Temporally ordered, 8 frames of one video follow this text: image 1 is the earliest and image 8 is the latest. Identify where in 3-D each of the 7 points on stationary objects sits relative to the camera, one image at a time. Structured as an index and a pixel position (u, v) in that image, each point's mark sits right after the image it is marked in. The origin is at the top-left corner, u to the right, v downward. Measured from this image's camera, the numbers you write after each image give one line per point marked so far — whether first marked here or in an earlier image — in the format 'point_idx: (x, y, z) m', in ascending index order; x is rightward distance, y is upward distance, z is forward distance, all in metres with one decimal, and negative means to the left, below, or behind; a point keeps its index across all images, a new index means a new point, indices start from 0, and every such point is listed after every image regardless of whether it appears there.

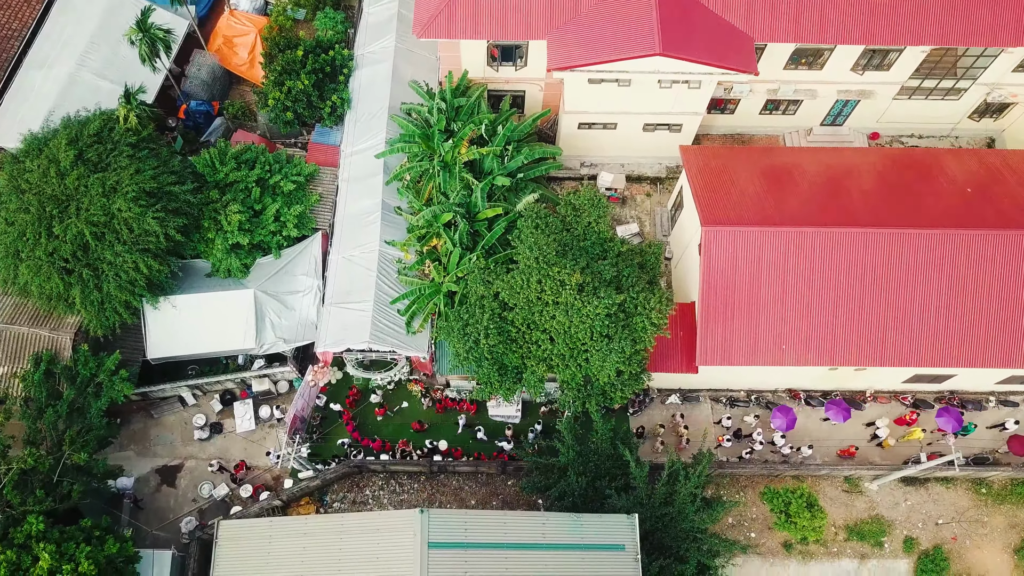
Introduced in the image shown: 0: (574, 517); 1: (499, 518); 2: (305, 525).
0: (+2.0, -7.5, +18.2) m
1: (-0.4, -7.2, +17.6) m
2: (-6.7, -7.7, +17.9) m
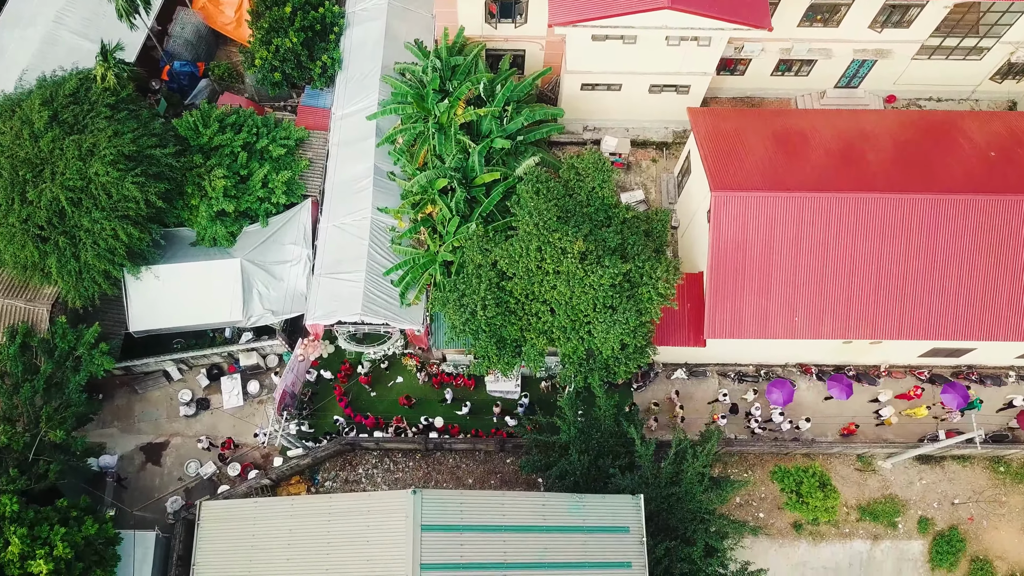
0: (+2.0, -6.5, +17.2) m
1: (-0.4, -6.2, +16.6) m
2: (-6.7, -6.6, +16.9) m
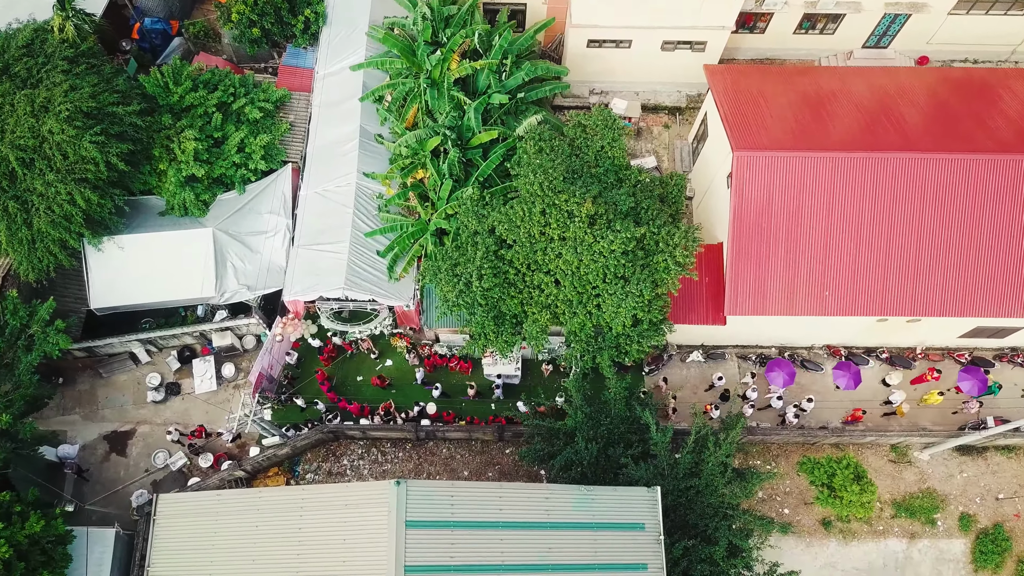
0: (+2.0, -5.5, +15.1) m
1: (-0.5, -5.2, +14.5) m
2: (-6.7, -5.6, +14.9) m
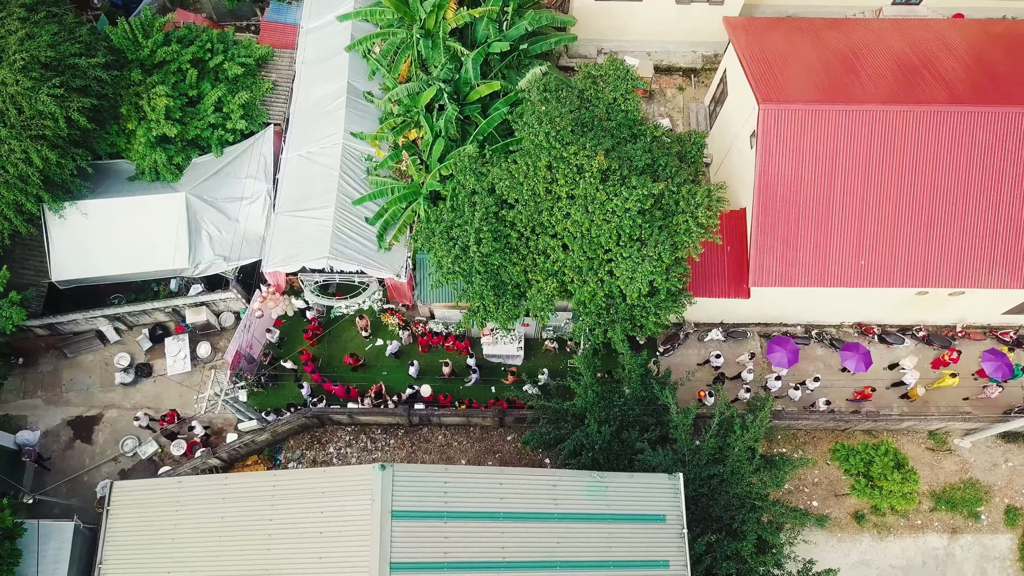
0: (+2.0, -4.5, +13.3) m
1: (-0.4, -4.3, +12.6) m
2: (-6.7, -4.6, +13.0) m
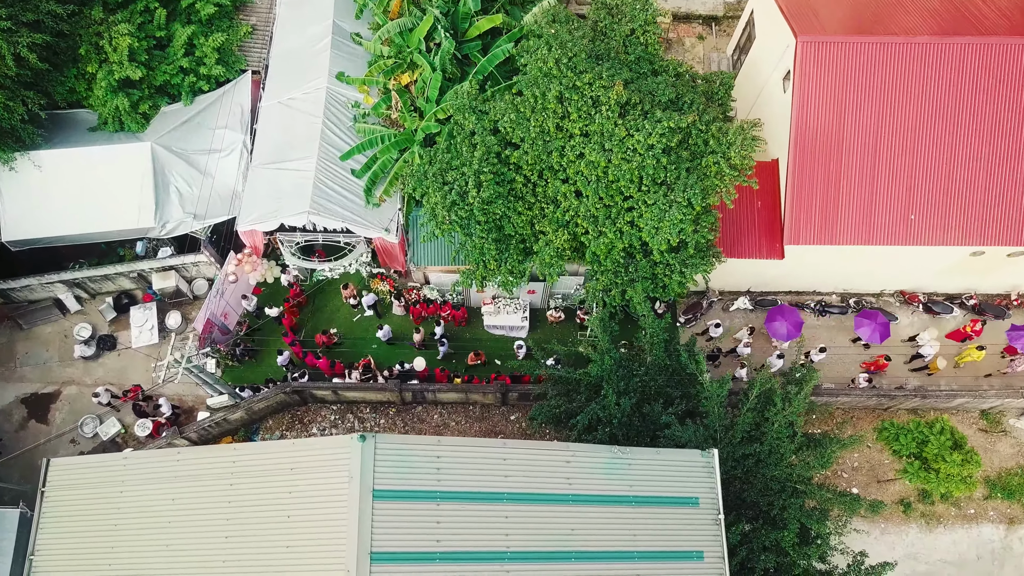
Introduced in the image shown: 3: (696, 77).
0: (+2.1, -3.3, +11.3) m
1: (-0.3, -3.1, +10.6) m
2: (-6.6, -3.5, +11.0) m
3: (+5.1, +5.9, +15.5) m
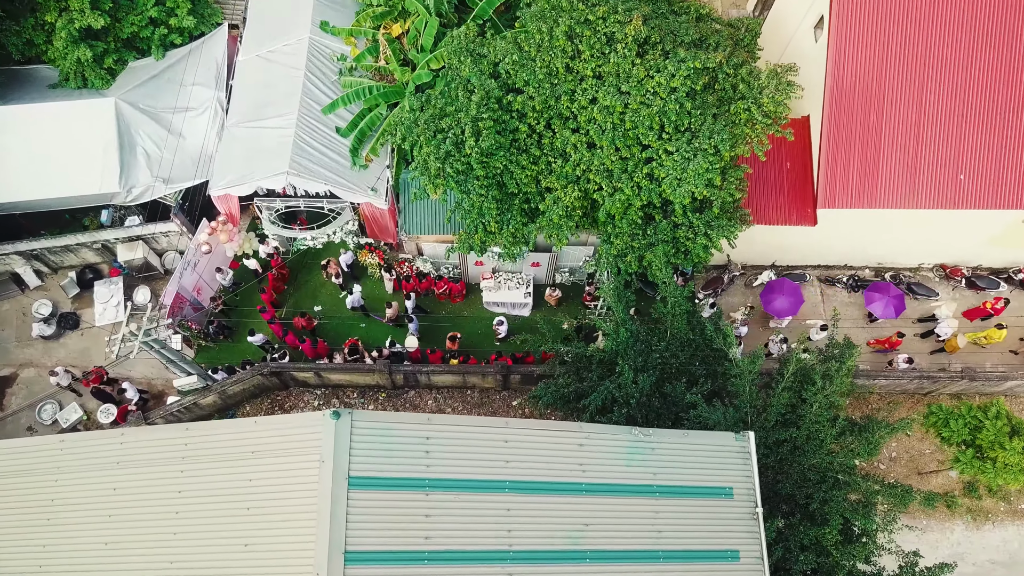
0: (+2.2, -2.6, +9.6) m
1: (-0.2, -2.3, +9.0) m
2: (-6.5, -2.7, +9.4) m
3: (+5.2, +6.7, +13.9) m
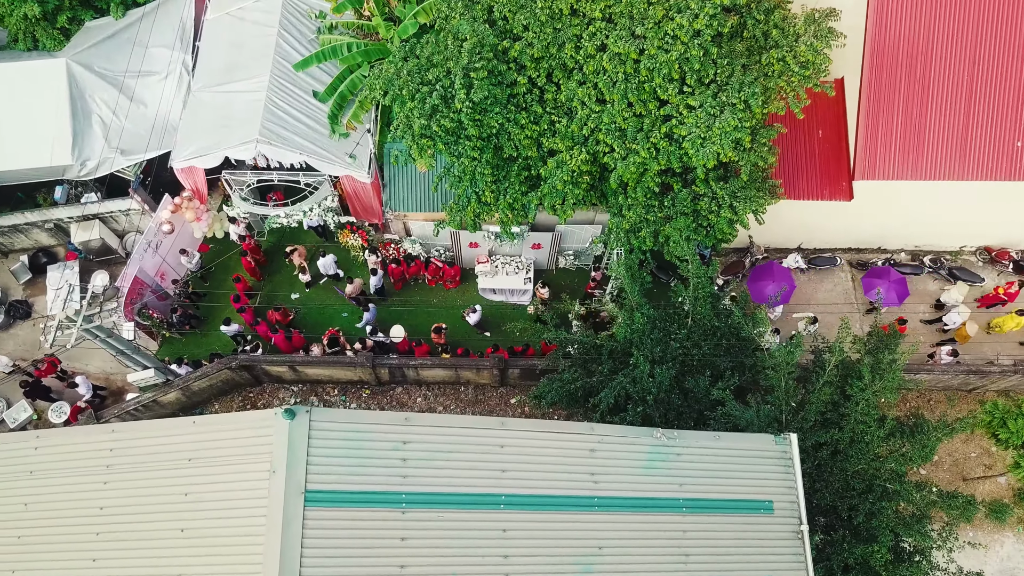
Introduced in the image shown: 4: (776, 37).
0: (+2.1, -2.2, +8.0) m
1: (-0.3, -1.9, +7.4) m
2: (-6.6, -2.3, +7.8) m
3: (+5.2, +7.1, +12.3) m
4: (+4.9, +4.6, +10.3) m
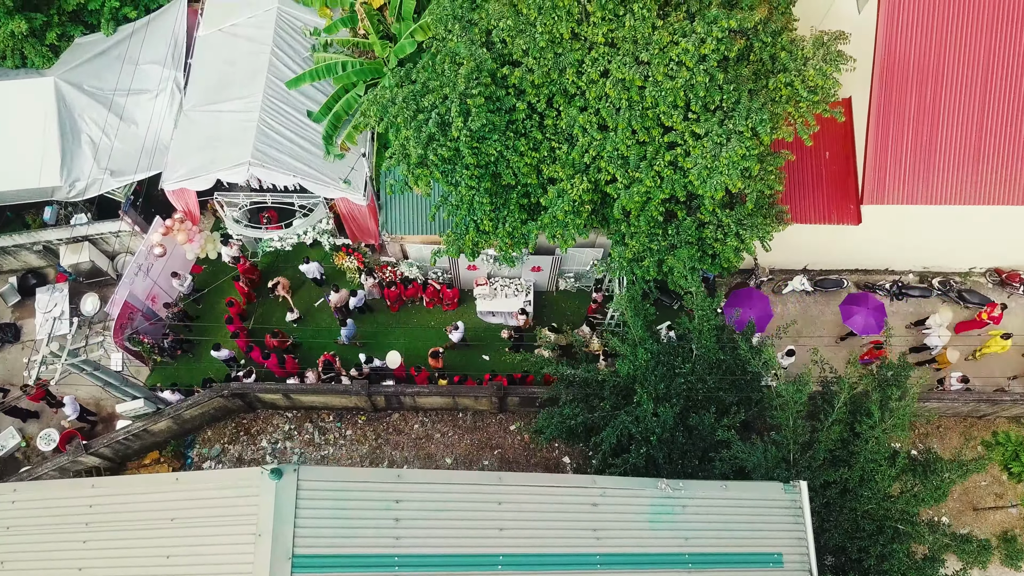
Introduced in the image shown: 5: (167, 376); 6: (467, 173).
0: (+2.1, -2.8, +7.7) m
1: (-0.3, -2.5, +7.1) m
2: (-6.6, -2.9, +7.5) m
3: (+5.1, +6.5, +11.9) m
4: (+4.9, +4.0, +10.0) m
5: (-8.7, -2.1, +13.9) m
6: (-0.8, +2.1, +10.4) m
